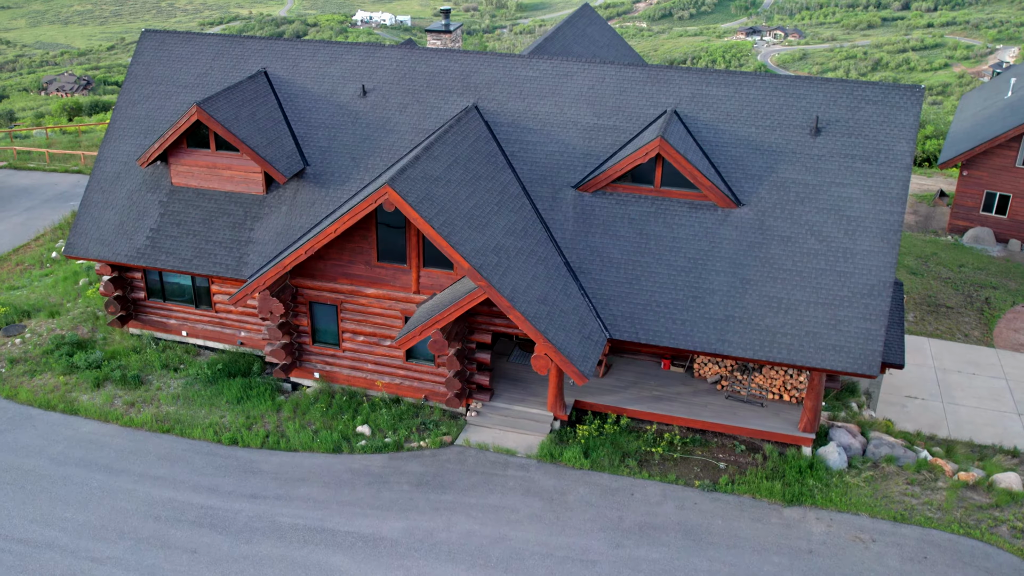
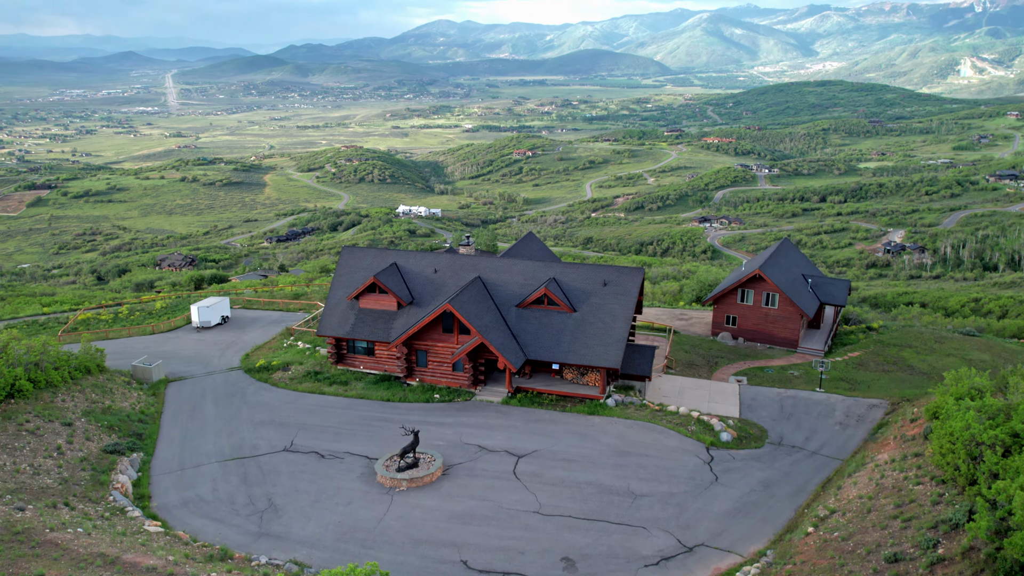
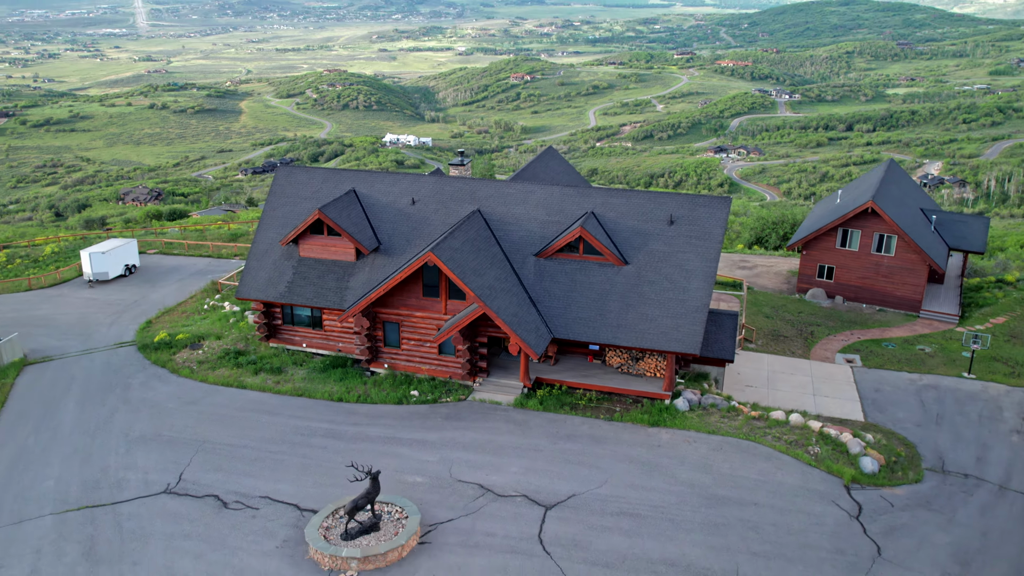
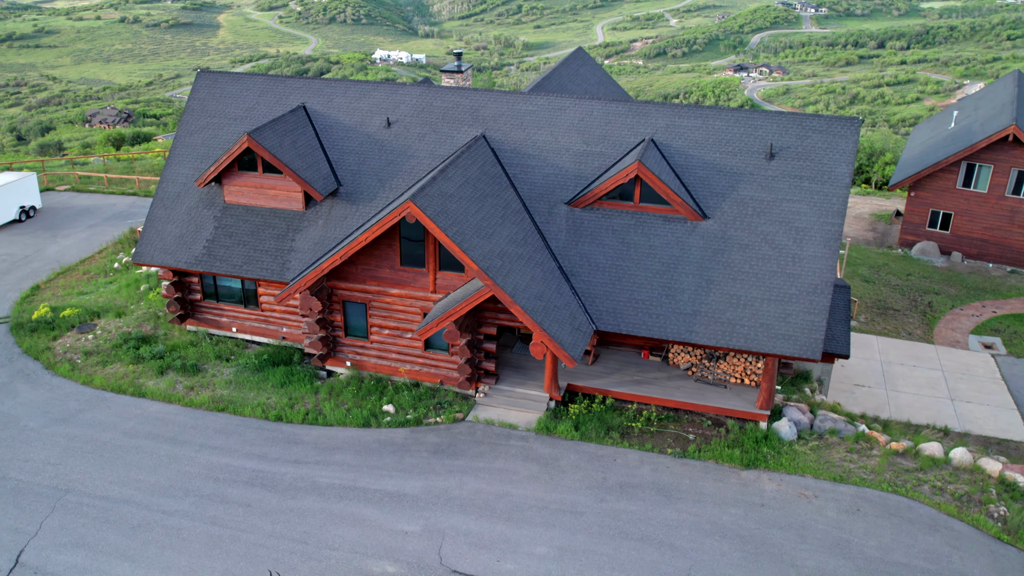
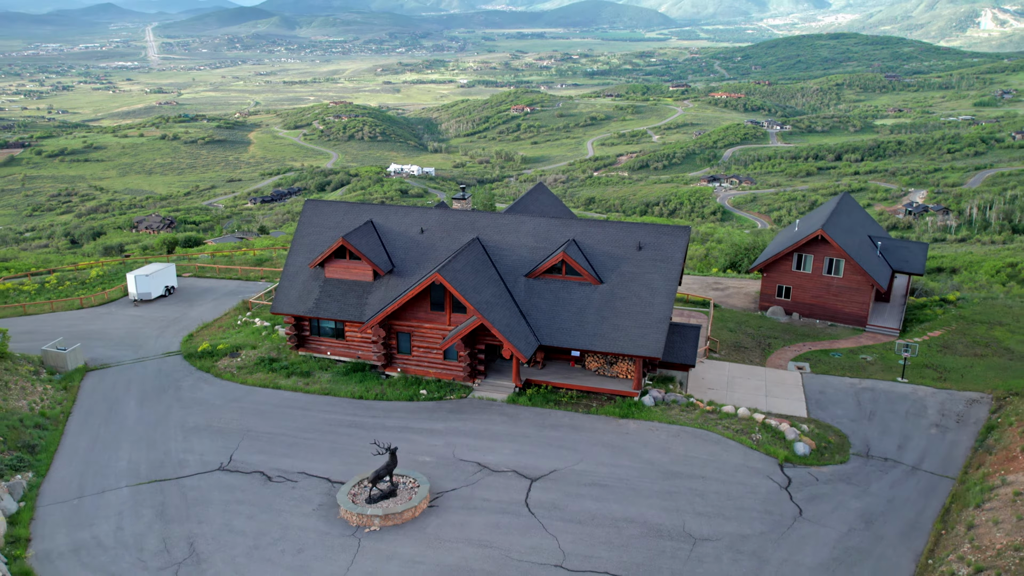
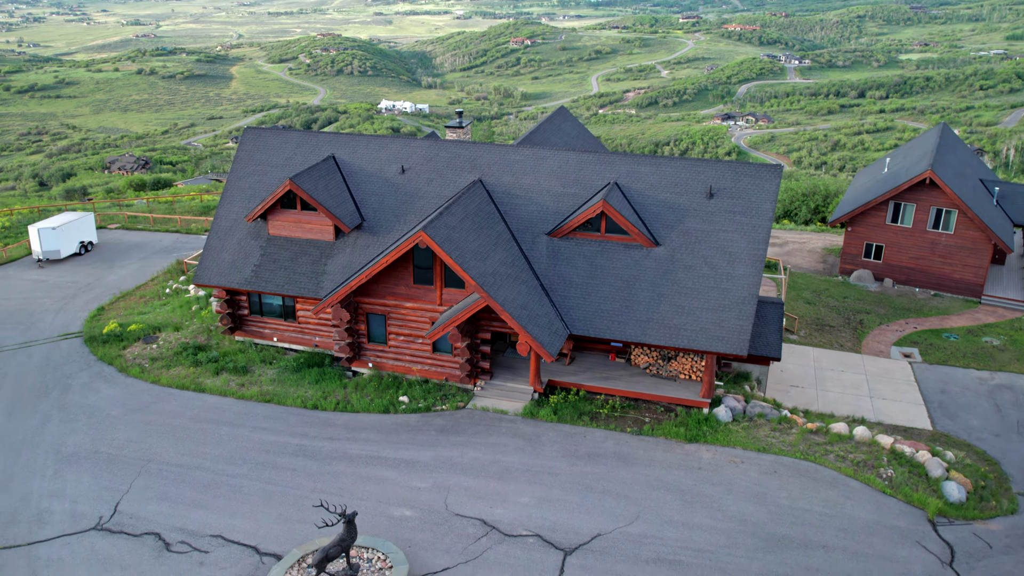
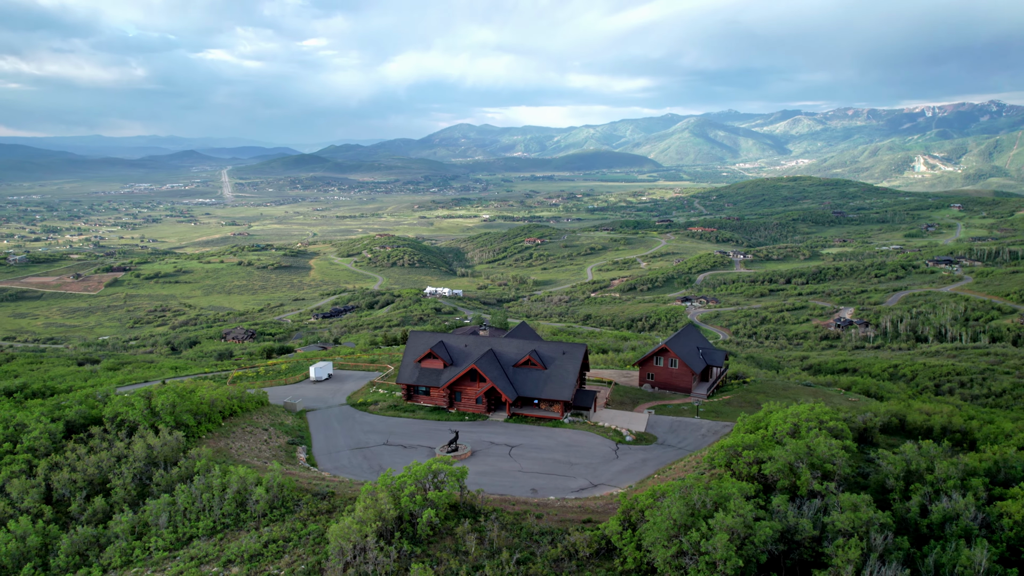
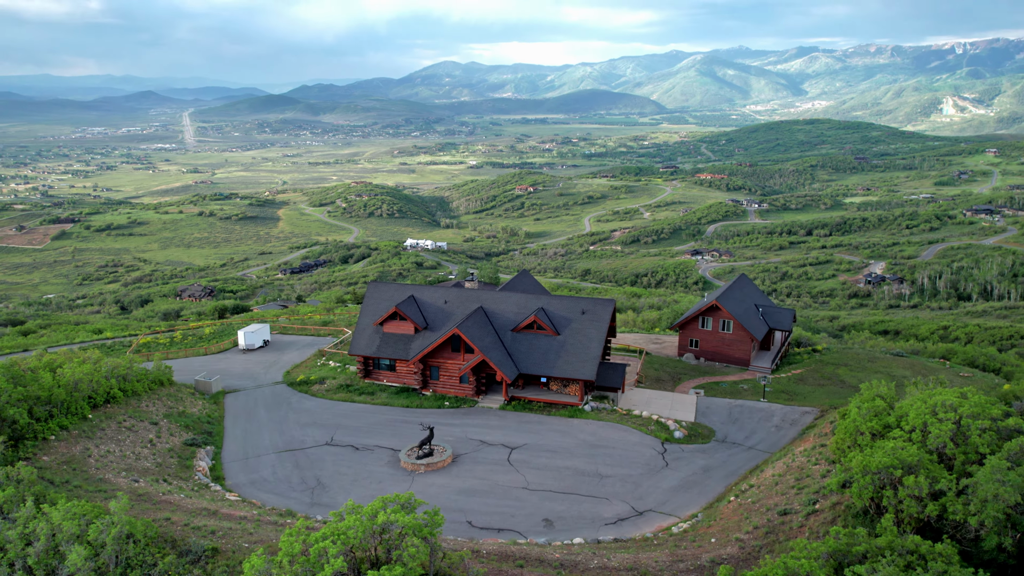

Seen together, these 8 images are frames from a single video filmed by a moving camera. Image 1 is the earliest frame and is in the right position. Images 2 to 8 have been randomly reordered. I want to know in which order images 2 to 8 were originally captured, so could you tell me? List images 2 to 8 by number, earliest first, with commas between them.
4, 6, 3, 5, 2, 8, 7
